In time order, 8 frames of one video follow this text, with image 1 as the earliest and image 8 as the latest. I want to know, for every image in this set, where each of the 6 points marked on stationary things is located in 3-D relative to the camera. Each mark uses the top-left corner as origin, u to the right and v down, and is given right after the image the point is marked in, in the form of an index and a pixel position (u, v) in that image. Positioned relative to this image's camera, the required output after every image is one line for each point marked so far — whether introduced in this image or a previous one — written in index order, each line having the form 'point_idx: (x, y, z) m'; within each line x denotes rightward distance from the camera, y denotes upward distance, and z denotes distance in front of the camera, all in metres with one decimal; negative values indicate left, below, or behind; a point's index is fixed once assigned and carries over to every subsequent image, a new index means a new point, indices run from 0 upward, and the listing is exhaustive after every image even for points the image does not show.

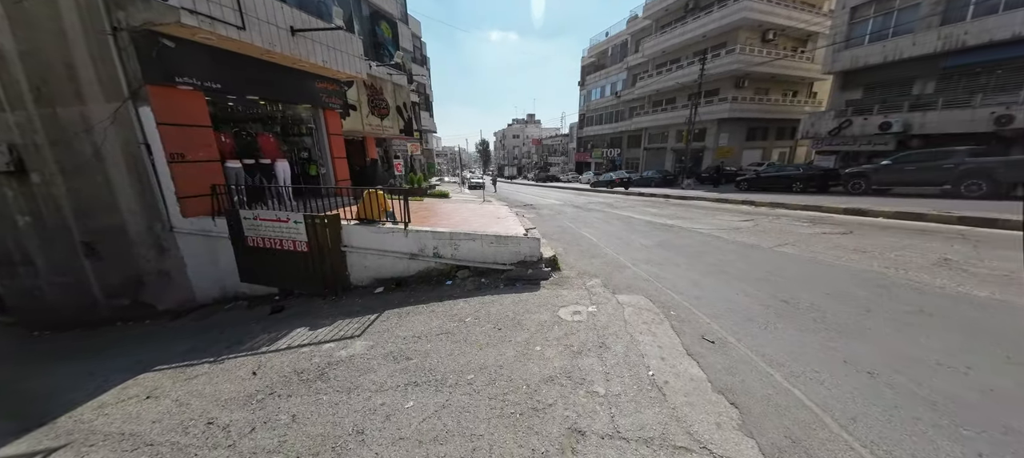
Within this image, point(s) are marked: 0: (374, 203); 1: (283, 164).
0: (-2.5, +0.5, +5.4) m
1: (-6.2, +1.8, +8.0) m
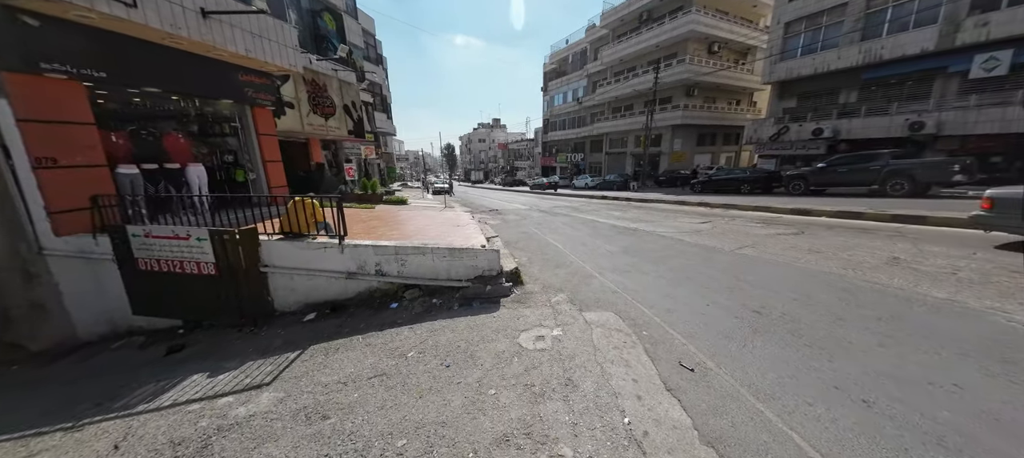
0: (-3.3, +0.2, +4.6) m
1: (-7.2, +1.4, +6.8) m
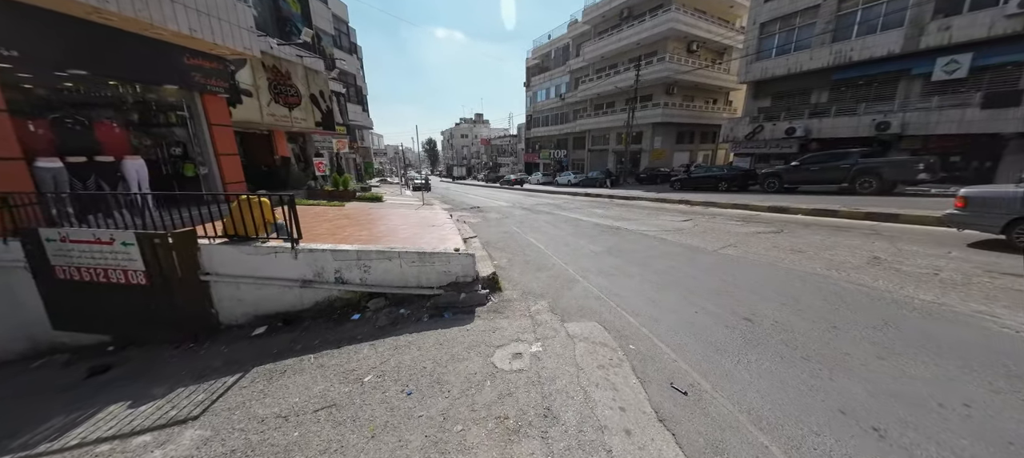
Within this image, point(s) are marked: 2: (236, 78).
0: (-3.6, +0.2, +4.0) m
1: (-7.7, +1.4, +6.0) m
2: (-7.7, +4.2, +8.1) m
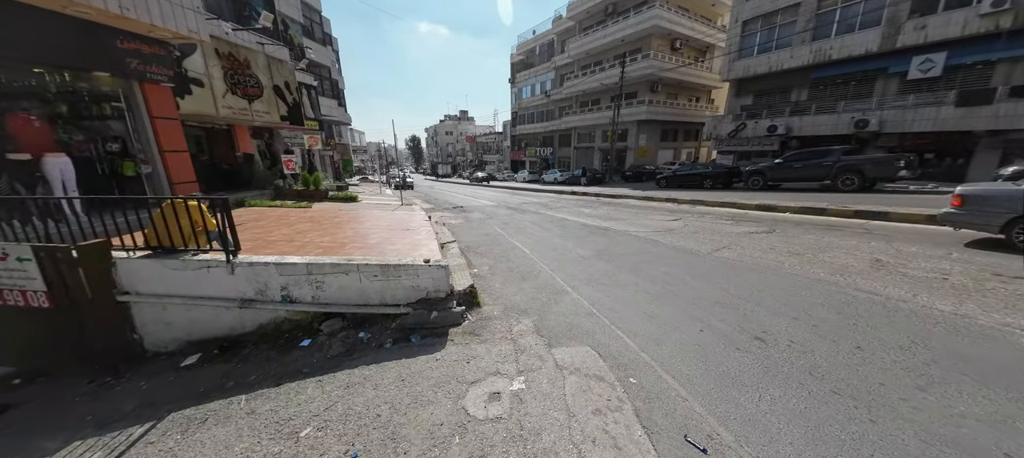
0: (-3.8, +0.1, +3.3) m
1: (-8.0, +1.2, +5.1) m
2: (-8.2, +4.1, +7.2) m
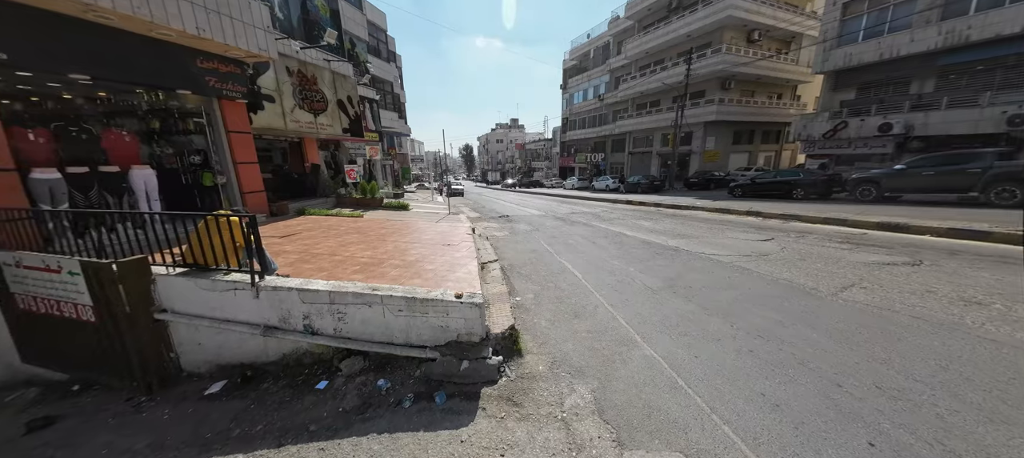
0: (-3.3, -0.1, +3.2) m
1: (-7.1, +1.1, +5.7) m
2: (-6.8, +3.9, +7.8) m
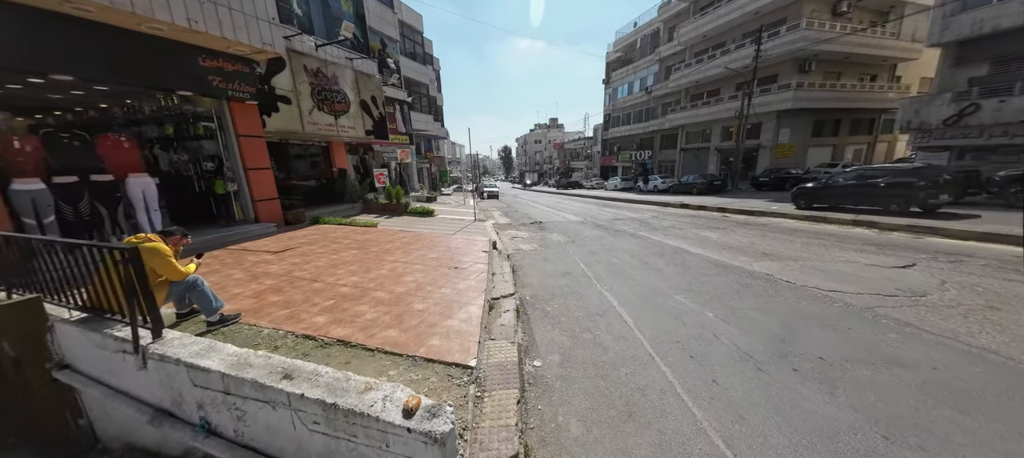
0: (-3.2, -0.4, +2.3) m
1: (-6.7, +0.9, +5.3) m
2: (-6.1, +3.7, +7.3) m
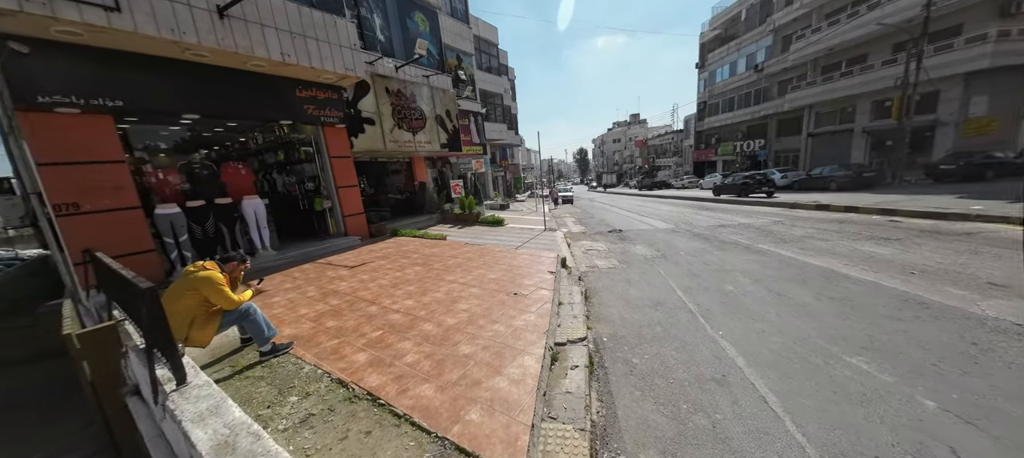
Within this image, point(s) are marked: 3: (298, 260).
0: (-2.8, -0.6, +2.3) m
1: (-5.3, +0.6, +6.1) m
2: (-4.3, +3.3, +8.0) m
3: (-4.5, -0.6, +6.2) m
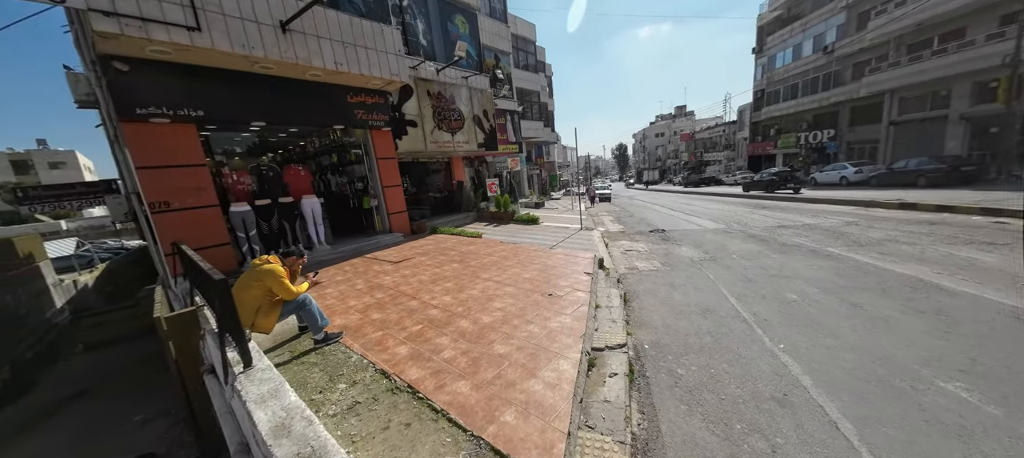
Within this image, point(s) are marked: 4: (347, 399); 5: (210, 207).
0: (-2.5, -0.6, +2.6) m
1: (-4.6, +0.6, +6.6) m
2: (-3.2, +3.4, +8.4) m
3: (-3.7, -0.6, +6.6) m
4: (-1.2, -1.3, +2.2) m
5: (-5.5, +0.4, +5.3) m
